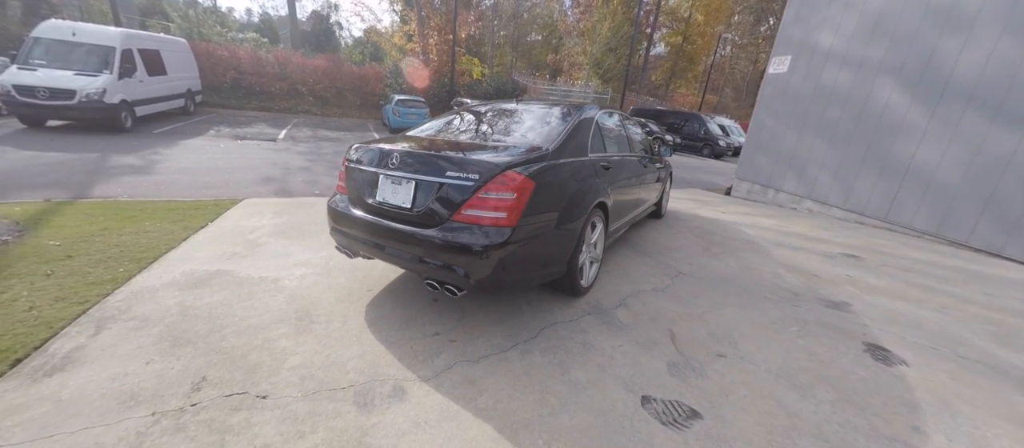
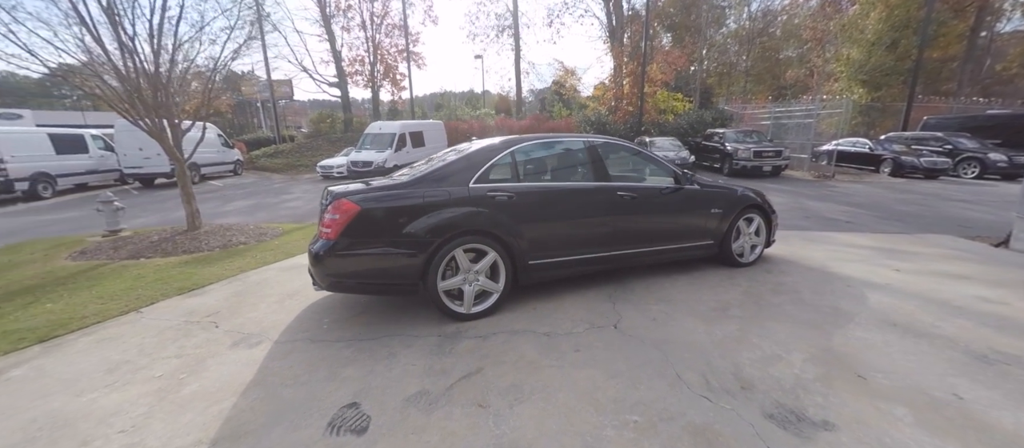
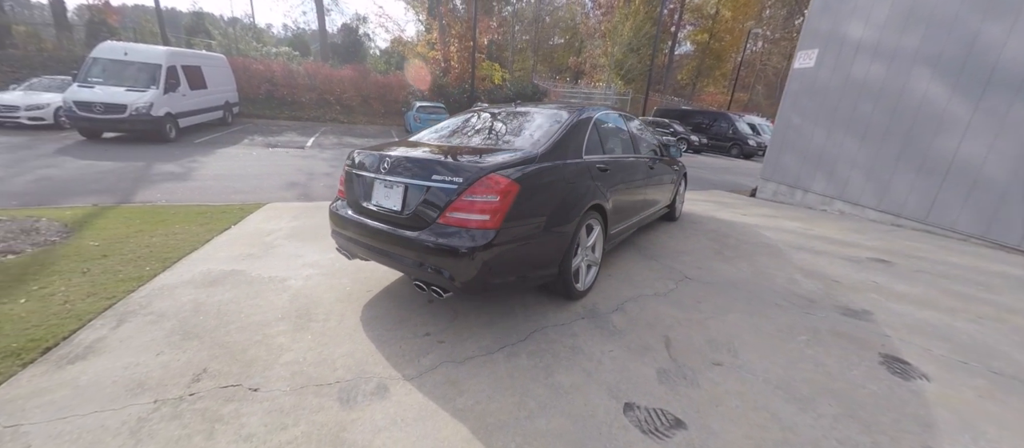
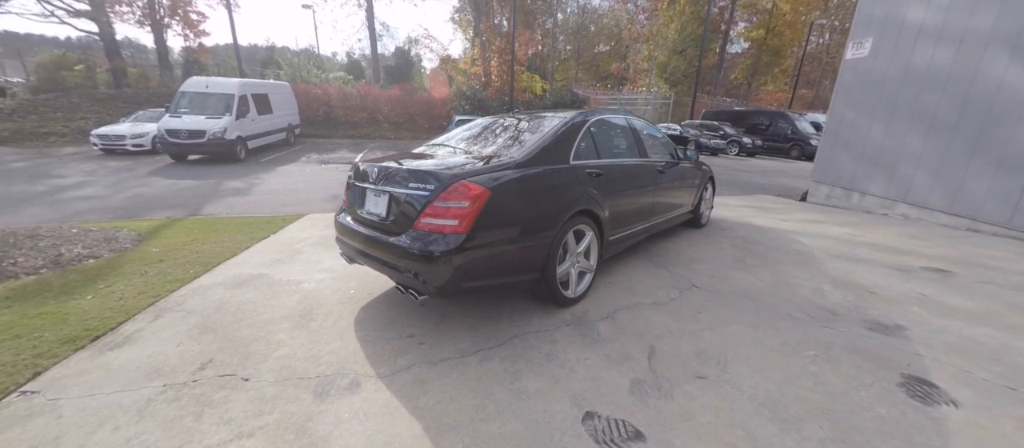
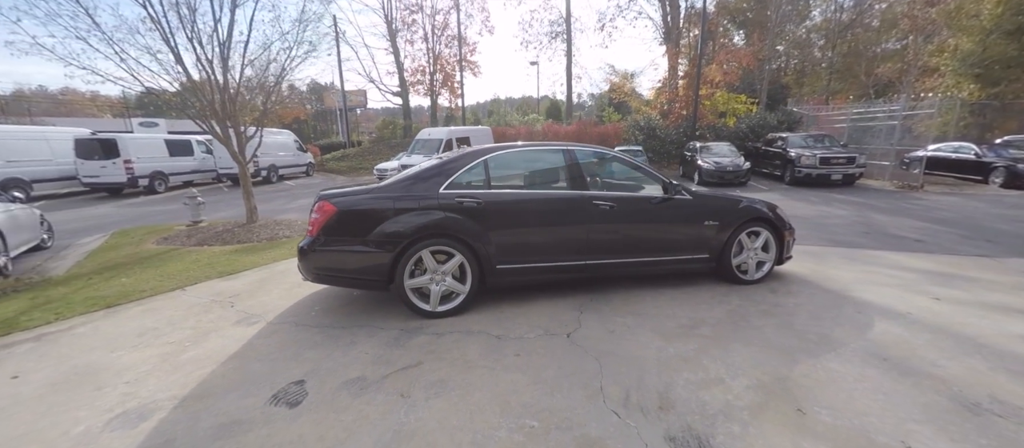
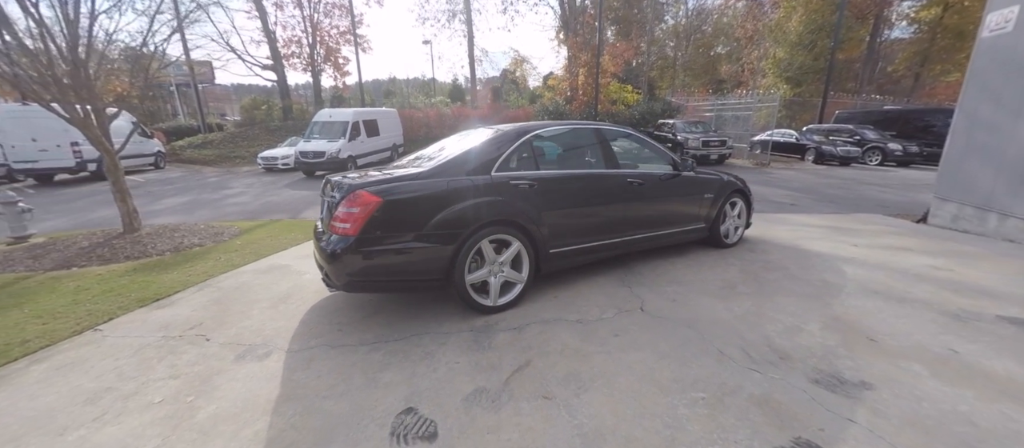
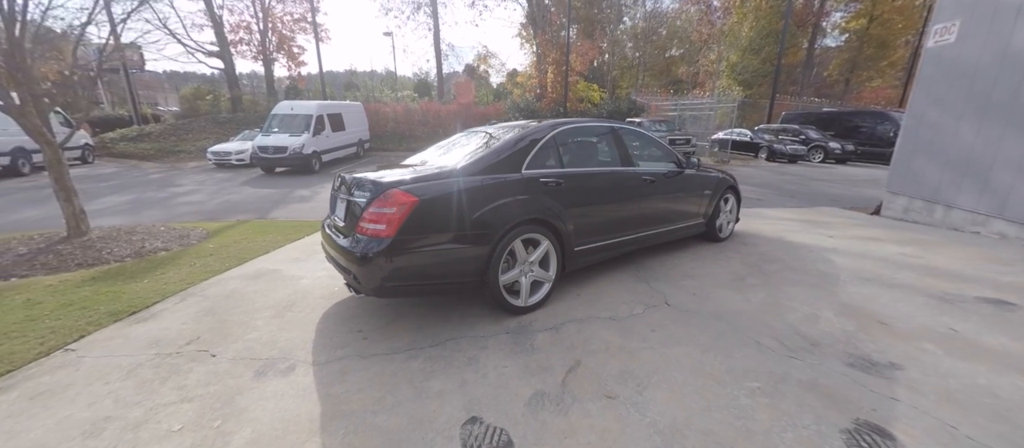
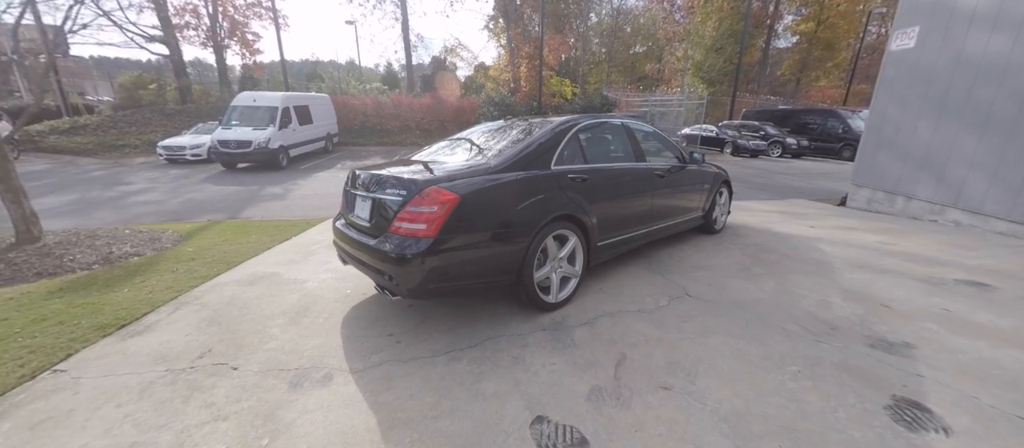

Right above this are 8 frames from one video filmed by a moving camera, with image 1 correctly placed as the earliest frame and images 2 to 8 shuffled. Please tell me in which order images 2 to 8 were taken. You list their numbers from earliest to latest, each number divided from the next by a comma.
3, 4, 8, 7, 6, 2, 5
